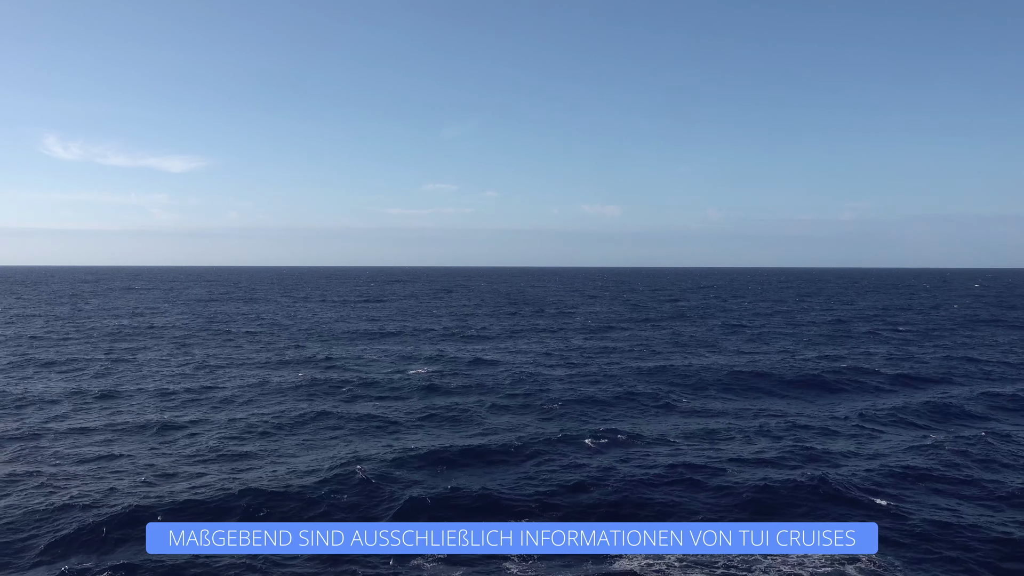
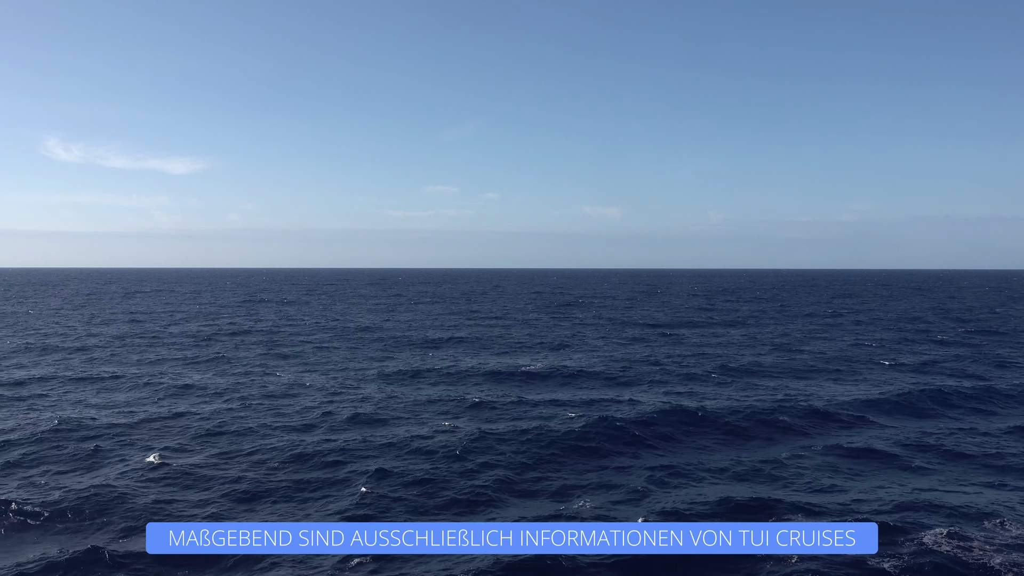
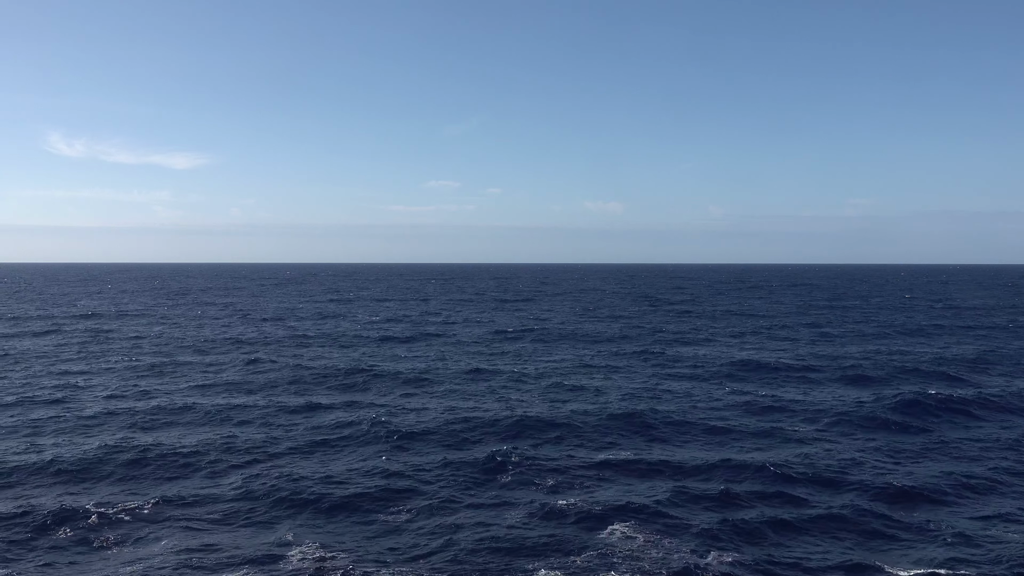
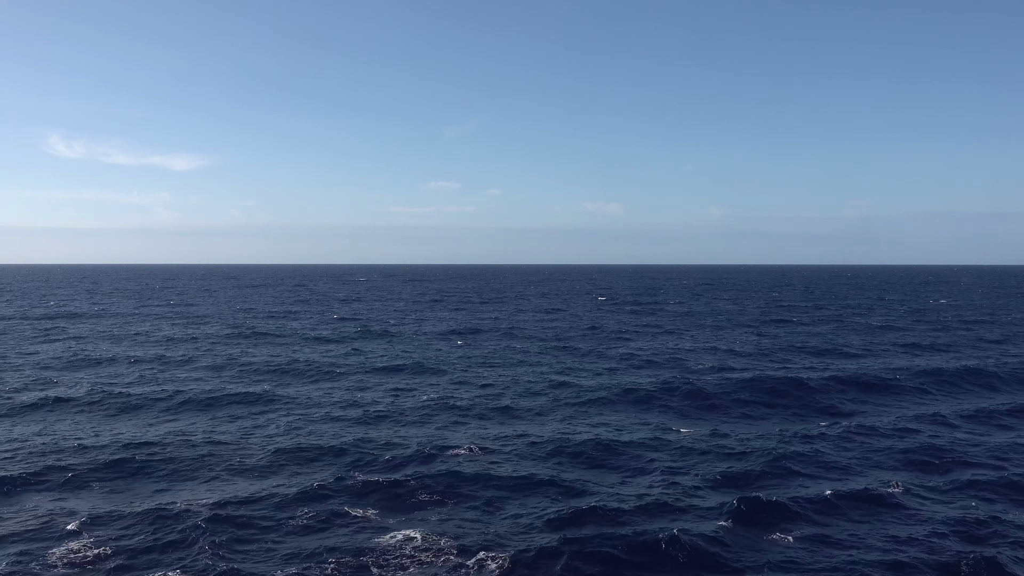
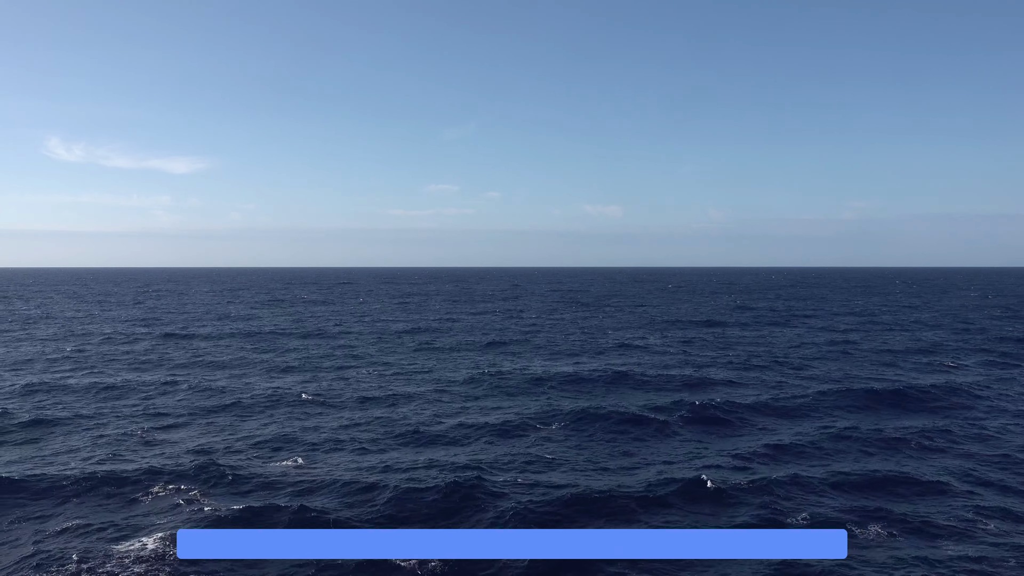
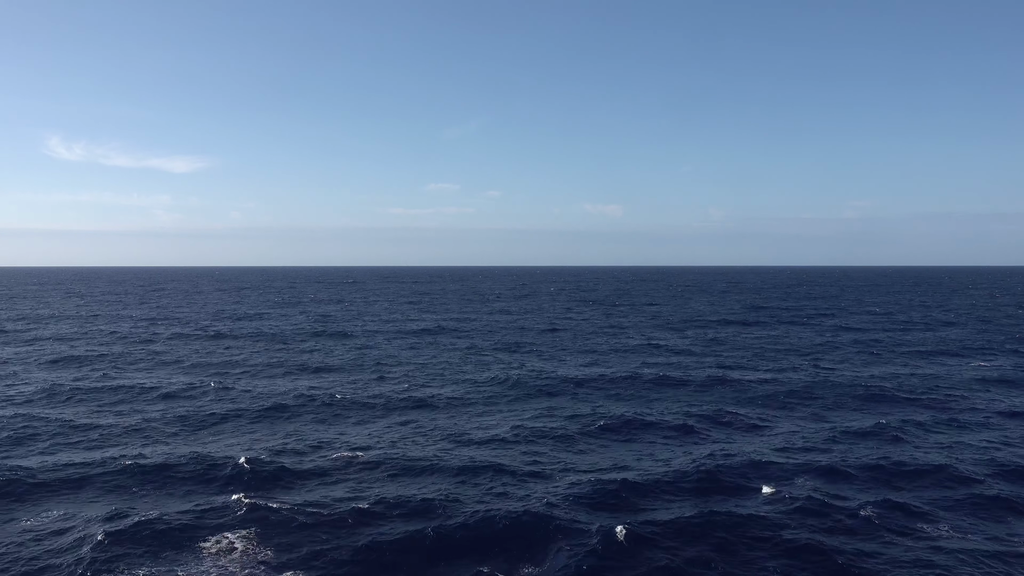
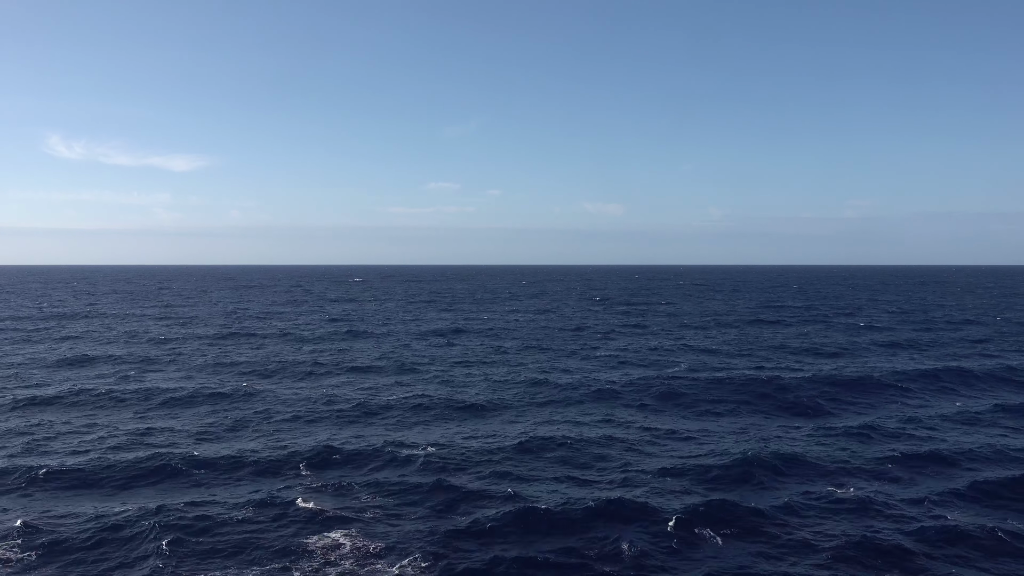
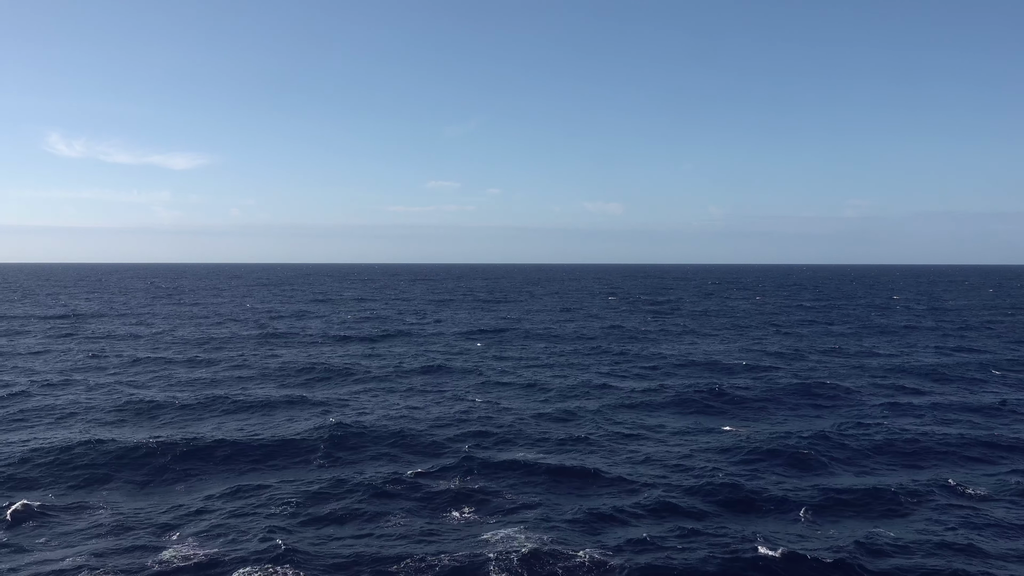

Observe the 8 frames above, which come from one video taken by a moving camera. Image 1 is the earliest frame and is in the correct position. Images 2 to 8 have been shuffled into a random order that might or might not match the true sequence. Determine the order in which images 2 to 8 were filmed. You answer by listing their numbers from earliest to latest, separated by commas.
2, 5, 6, 7, 4, 8, 3
